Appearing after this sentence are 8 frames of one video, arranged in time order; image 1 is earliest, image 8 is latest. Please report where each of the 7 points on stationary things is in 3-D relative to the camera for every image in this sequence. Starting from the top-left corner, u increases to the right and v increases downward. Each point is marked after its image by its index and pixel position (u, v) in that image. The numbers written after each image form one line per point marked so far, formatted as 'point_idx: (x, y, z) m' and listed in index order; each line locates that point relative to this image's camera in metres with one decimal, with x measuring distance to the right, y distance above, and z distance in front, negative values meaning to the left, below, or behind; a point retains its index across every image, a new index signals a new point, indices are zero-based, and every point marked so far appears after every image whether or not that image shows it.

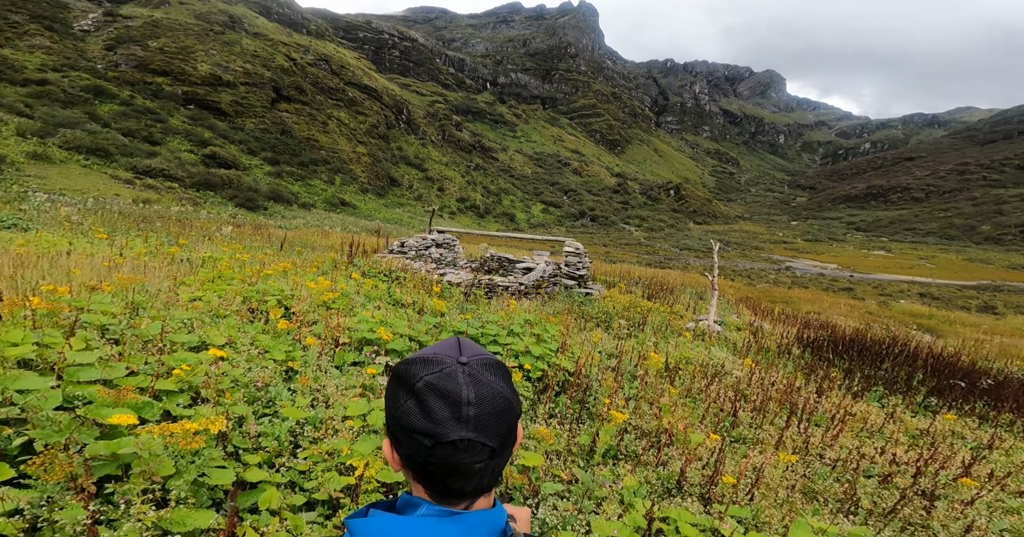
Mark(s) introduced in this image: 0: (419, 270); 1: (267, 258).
0: (-1.9, 0.0, +11.3) m
1: (-5.0, +0.2, +11.7) m
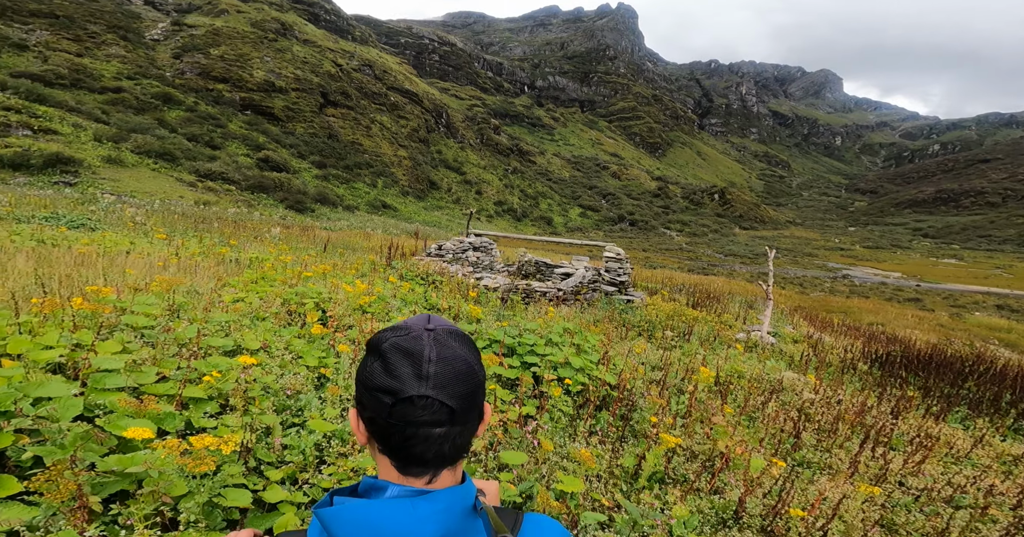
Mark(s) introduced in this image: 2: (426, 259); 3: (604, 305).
0: (-1.1, -0.1, +11.2) m
1: (-4.1, +0.1, +11.8) m
2: (-2.0, +0.2, +12.4) m
3: (+1.7, -0.7, +9.9) m
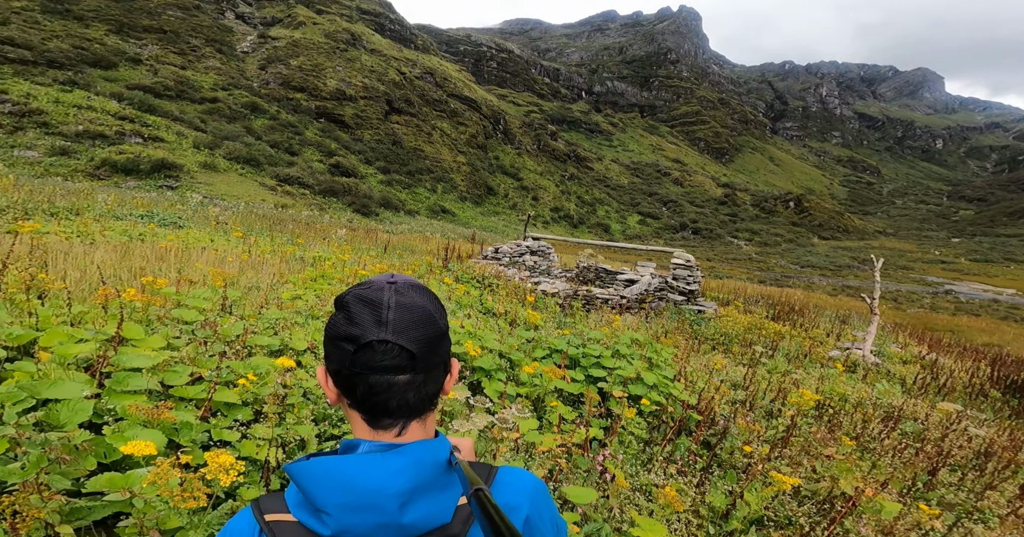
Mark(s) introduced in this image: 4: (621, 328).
0: (0.0, -0.2, +10.8) m
1: (-2.9, +0.1, +11.7) m
2: (-0.7, +0.1, +12.0) m
3: (+2.7, -0.8, +9.2) m
4: (+1.4, -0.8, +6.8) m
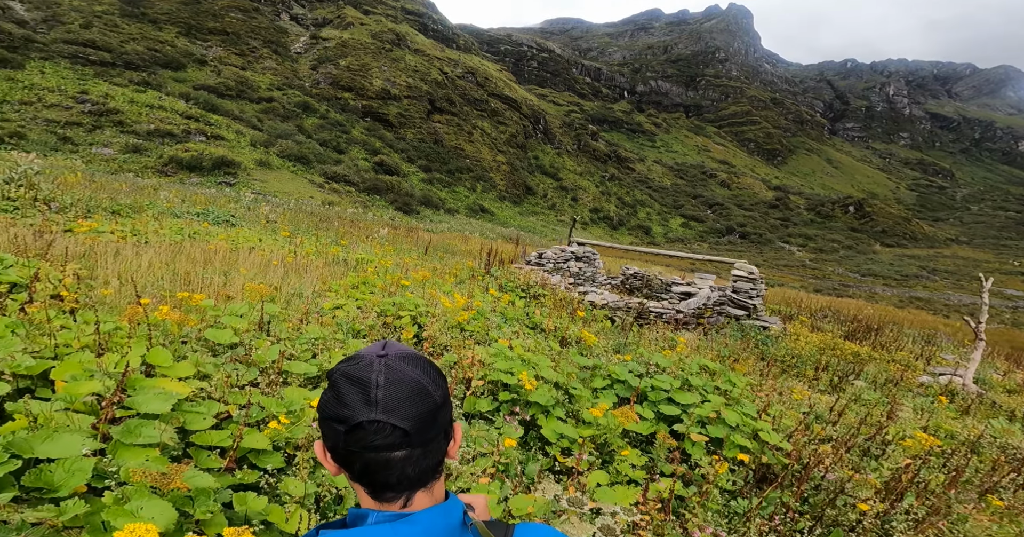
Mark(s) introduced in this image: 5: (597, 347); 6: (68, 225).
0: (+0.9, -0.3, +10.3) m
1: (-2.0, 0.0, +11.4) m
2: (+0.3, 0.0, +11.6) m
3: (+3.4, -1.0, +8.6) m
4: (+2.0, -0.9, +6.3) m
5: (+0.9, -0.8, +5.8) m
6: (-6.6, +0.5, +8.4) m
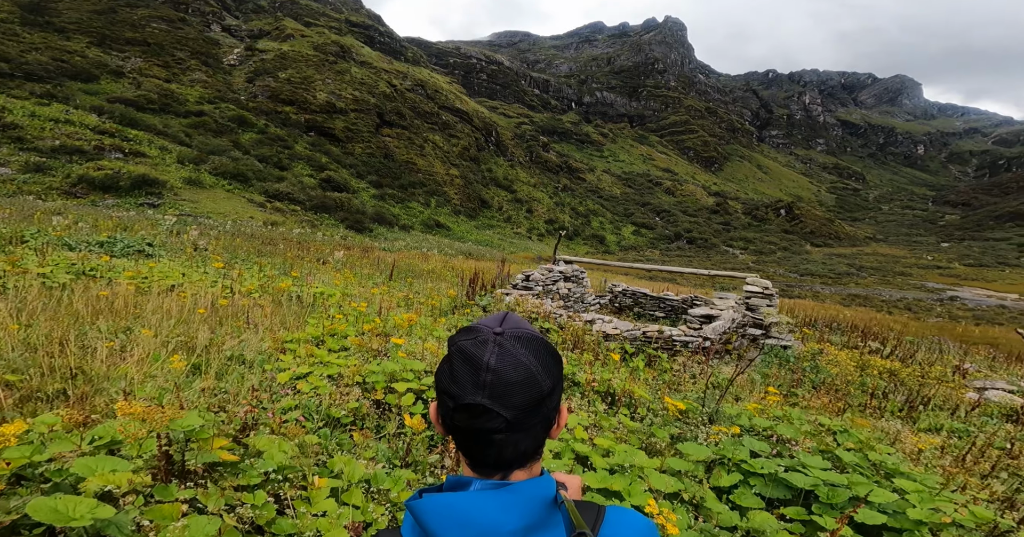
0: (+0.7, -0.7, +8.9) m
1: (-2.2, -0.5, +9.8) m
2: (0.0, -0.5, +10.1) m
3: (+3.5, -1.2, +7.4) m
4: (+2.2, -1.2, +5.0) m
5: (+1.1, -1.1, +4.4) m
6: (-6.6, -0.2, +6.3) m
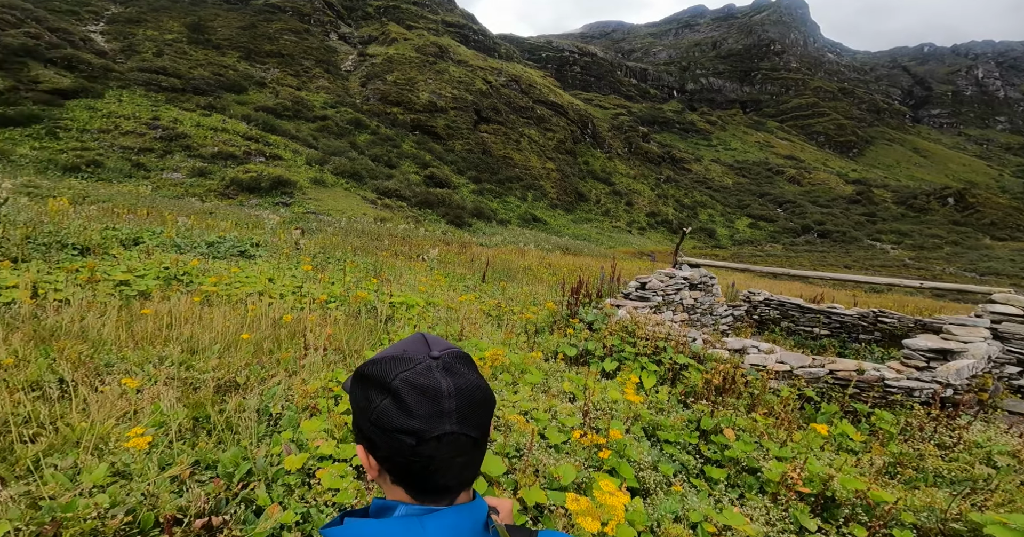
0: (+2.2, -0.8, +6.9) m
1: (-0.6, -0.6, +8.3) m
2: (+1.7, -0.6, +8.3) m
3: (+4.6, -1.4, +4.9) m
4: (+3.0, -1.3, +2.8) m
5: (+1.8, -1.3, +2.4) m
6: (-5.4, -0.3, +5.7) m
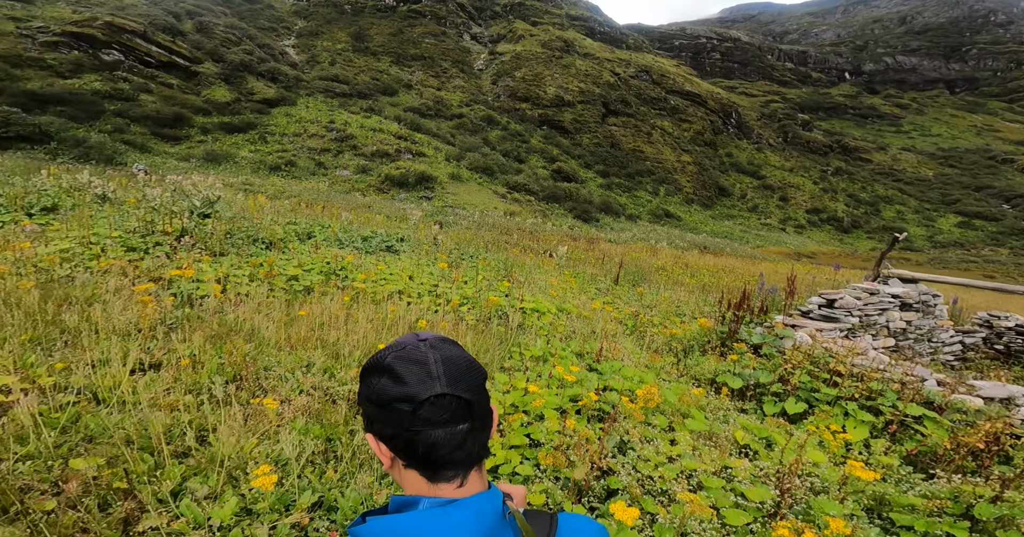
0: (+3.7, -1.0, +5.4) m
1: (+1.3, -0.7, +7.4) m
2: (+3.5, -0.7, +6.9) m
3: (+5.6, -1.6, +3.0) m
4: (+3.5, -1.6, +1.3) m
5: (+2.3, -1.5, +1.1) m
6: (-4.0, -0.2, +5.9) m
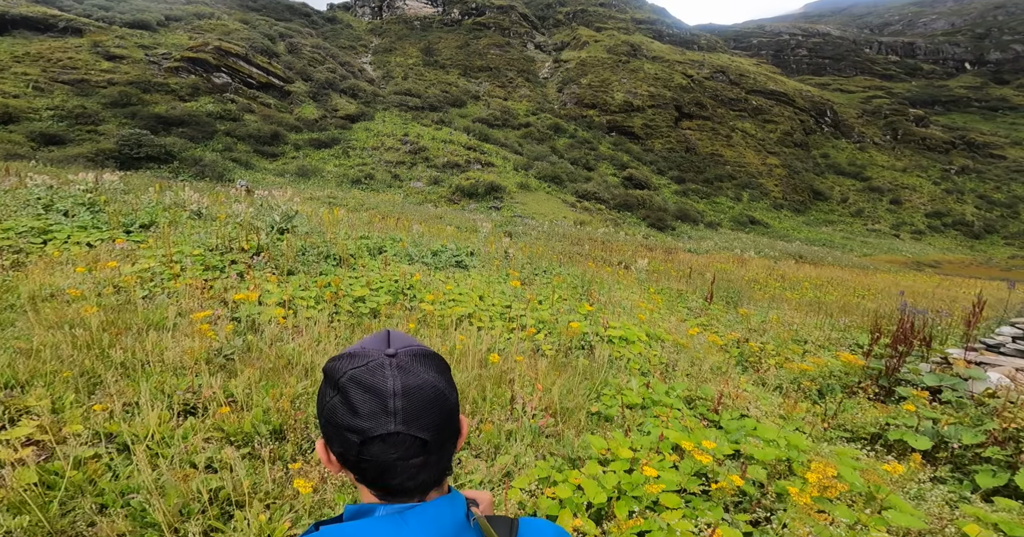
0: (+4.4, -1.2, +3.9) m
1: (+2.3, -0.9, +6.1) m
2: (+4.4, -1.0, +5.3) m
3: (+6.0, -1.8, +1.2) m
4: (+3.7, -1.7, -0.2) m
5: (+2.5, -1.6, -0.2) m
6: (-3.2, -0.4, +5.3) m
